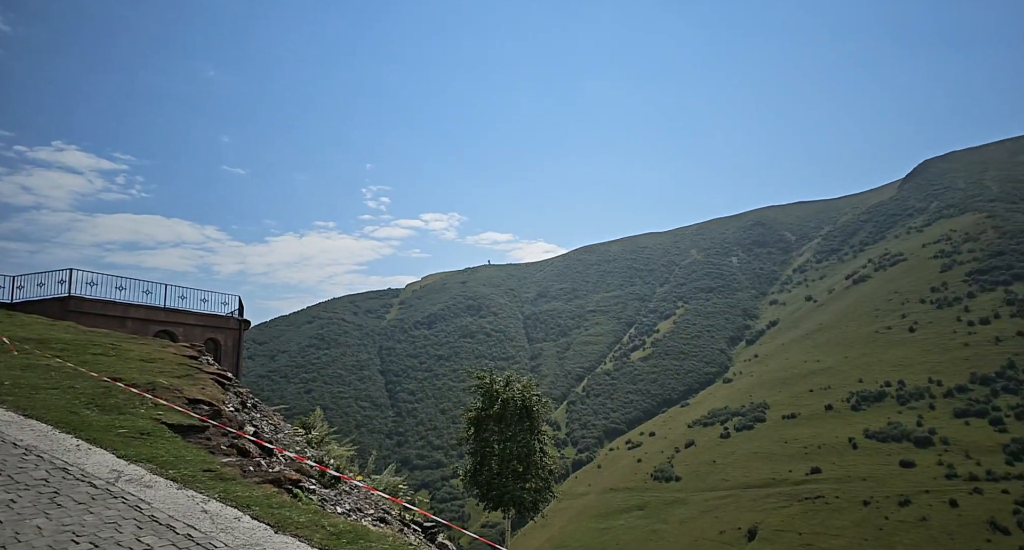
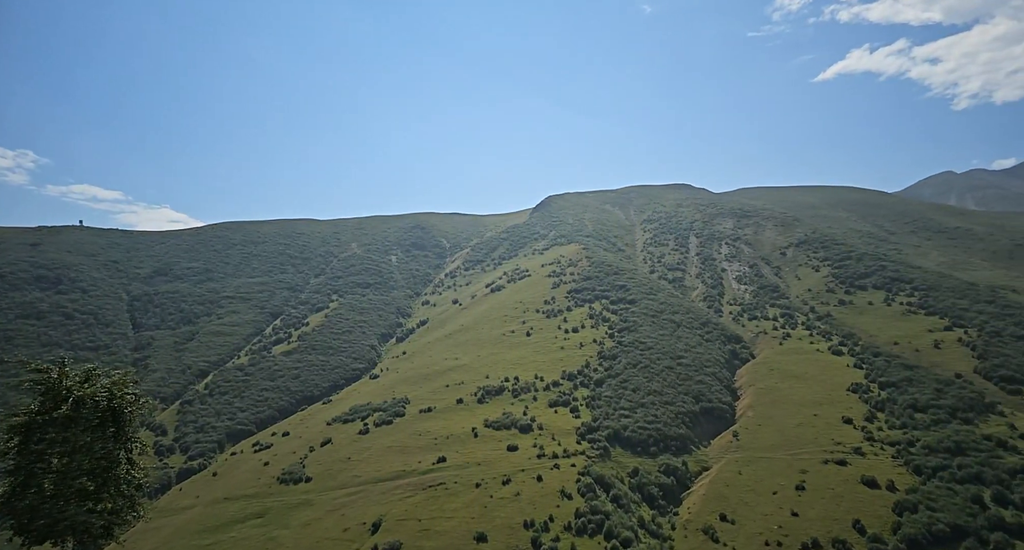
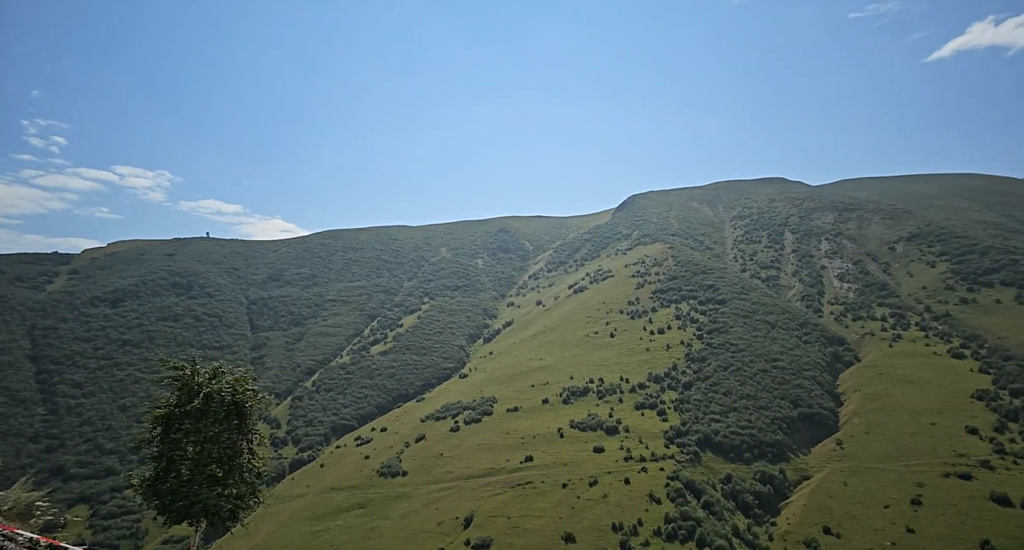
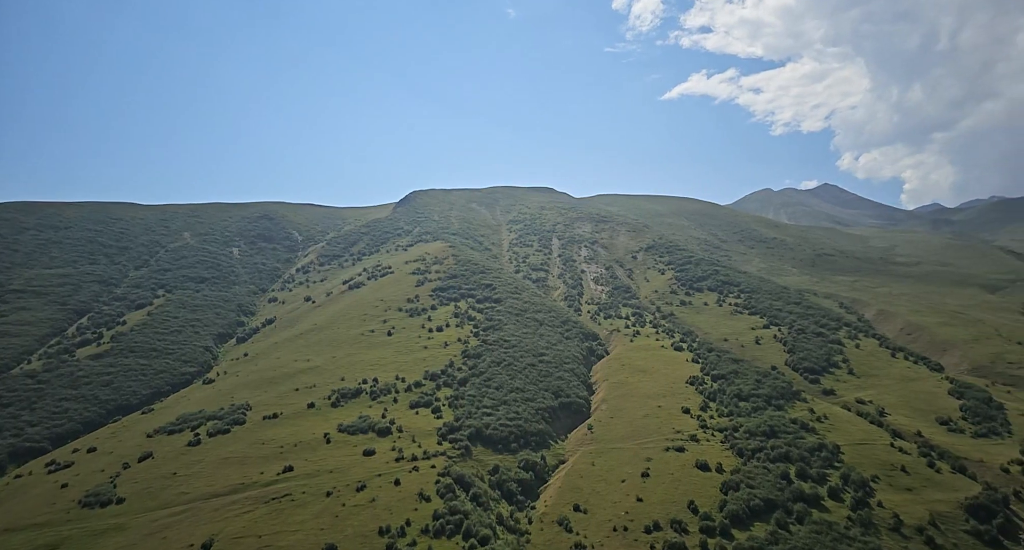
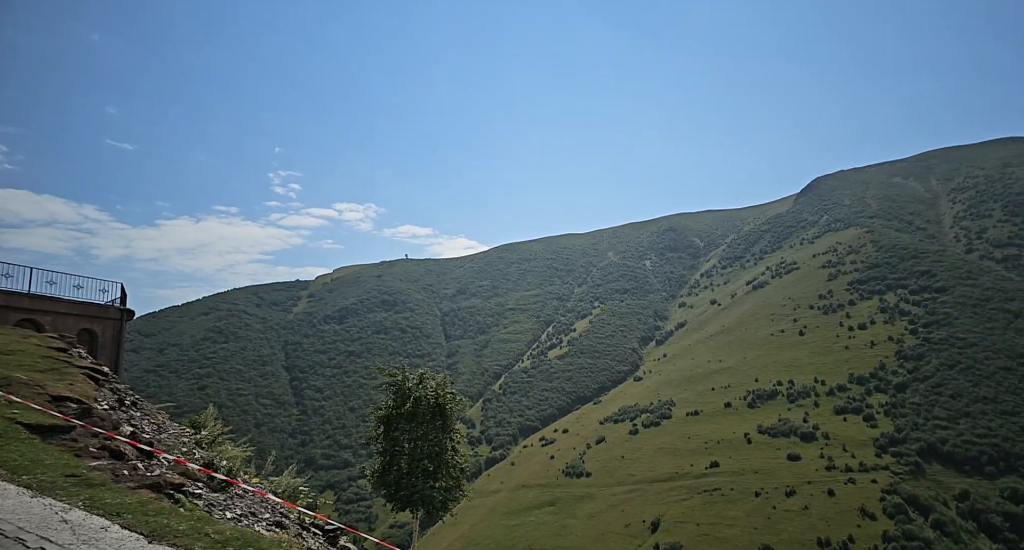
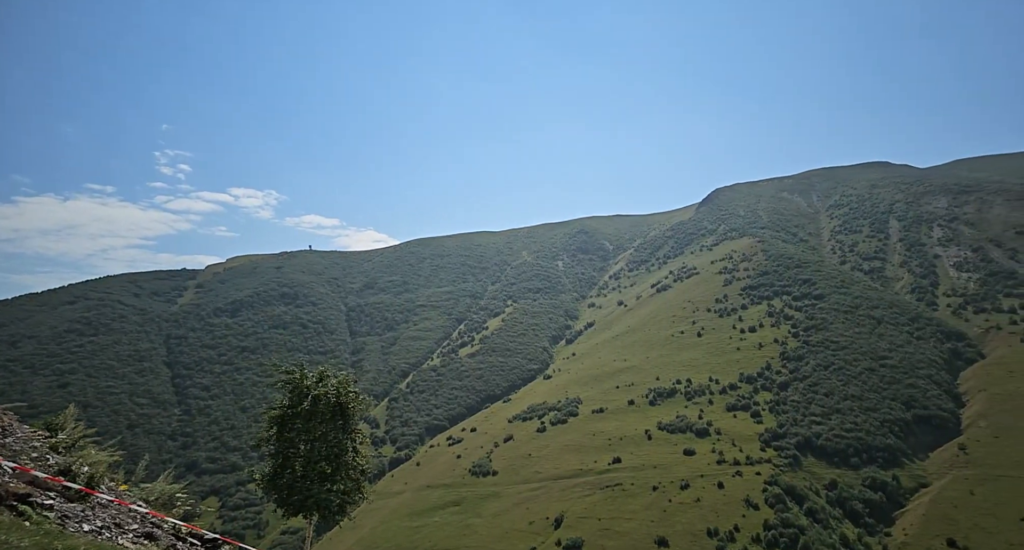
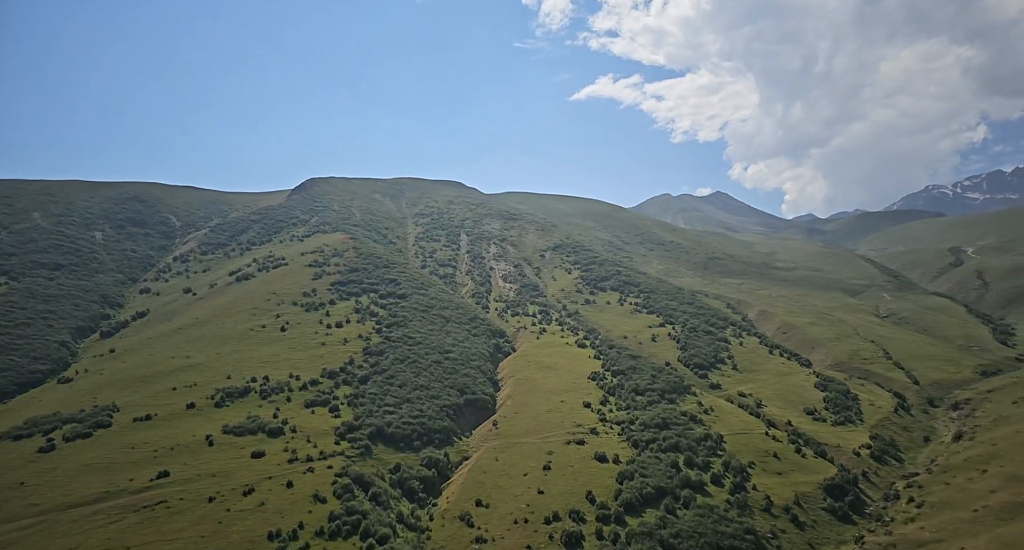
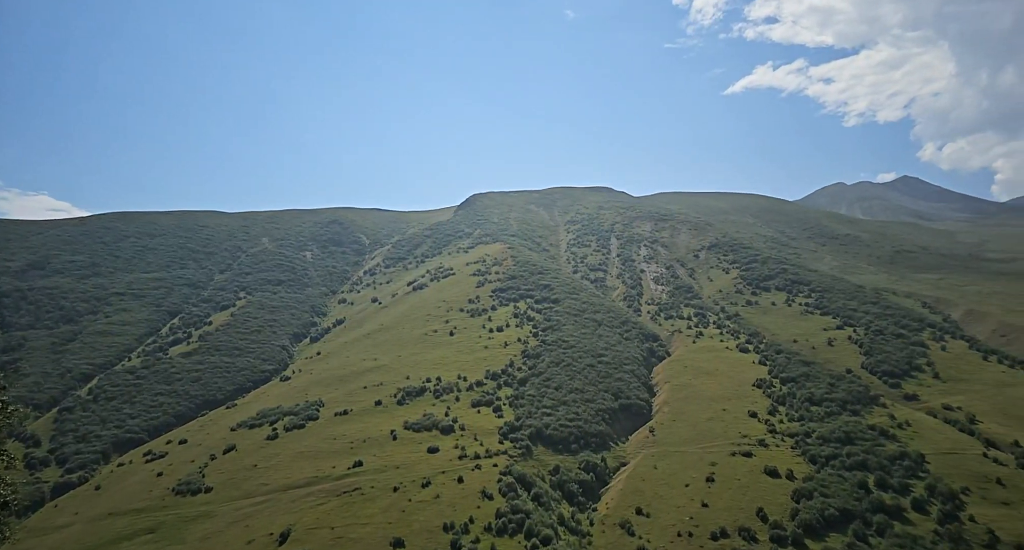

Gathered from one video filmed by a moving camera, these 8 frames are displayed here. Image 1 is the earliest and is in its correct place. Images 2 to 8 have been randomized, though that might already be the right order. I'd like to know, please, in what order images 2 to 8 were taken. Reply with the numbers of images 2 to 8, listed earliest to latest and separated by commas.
5, 6, 3, 2, 8, 4, 7
